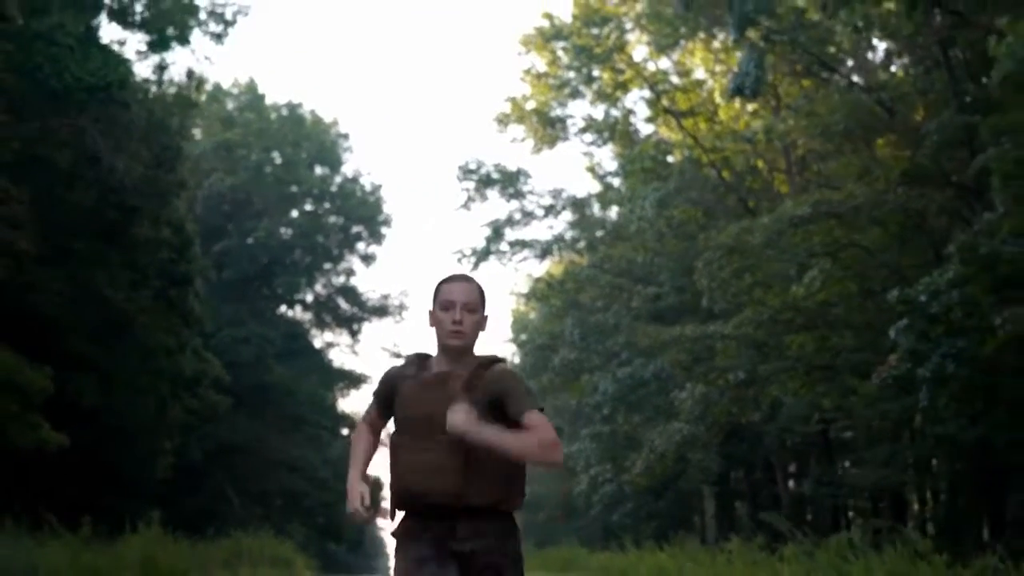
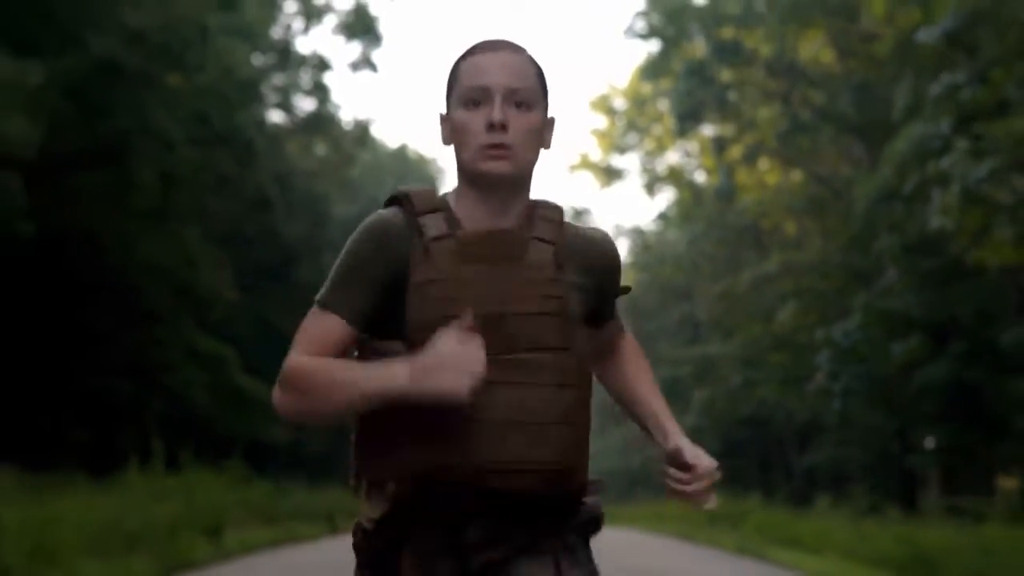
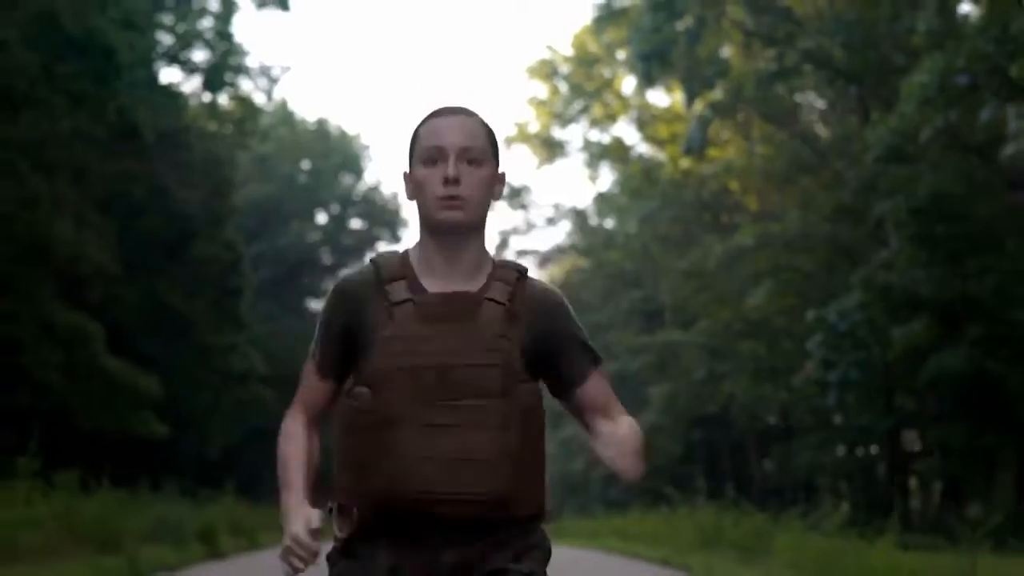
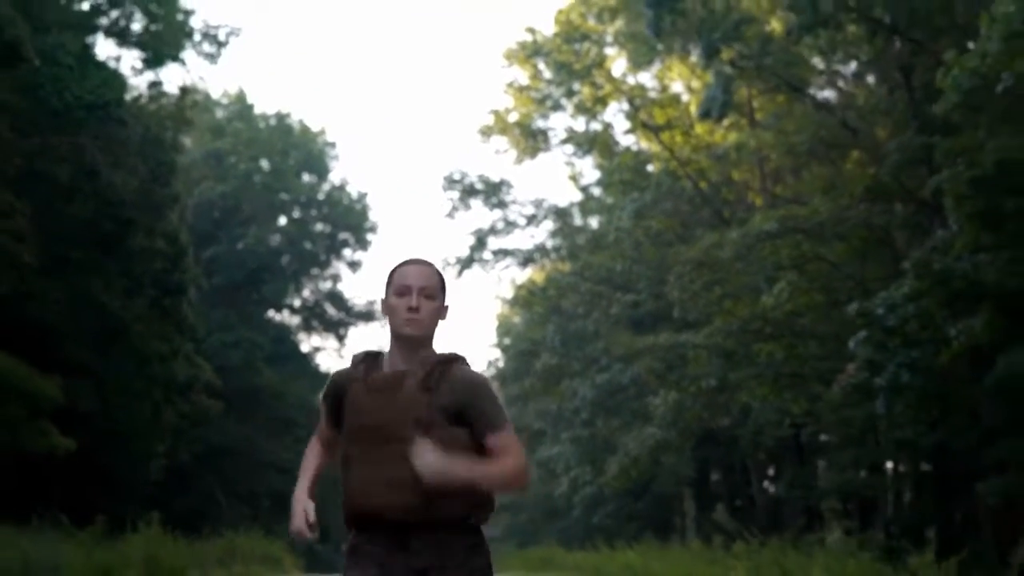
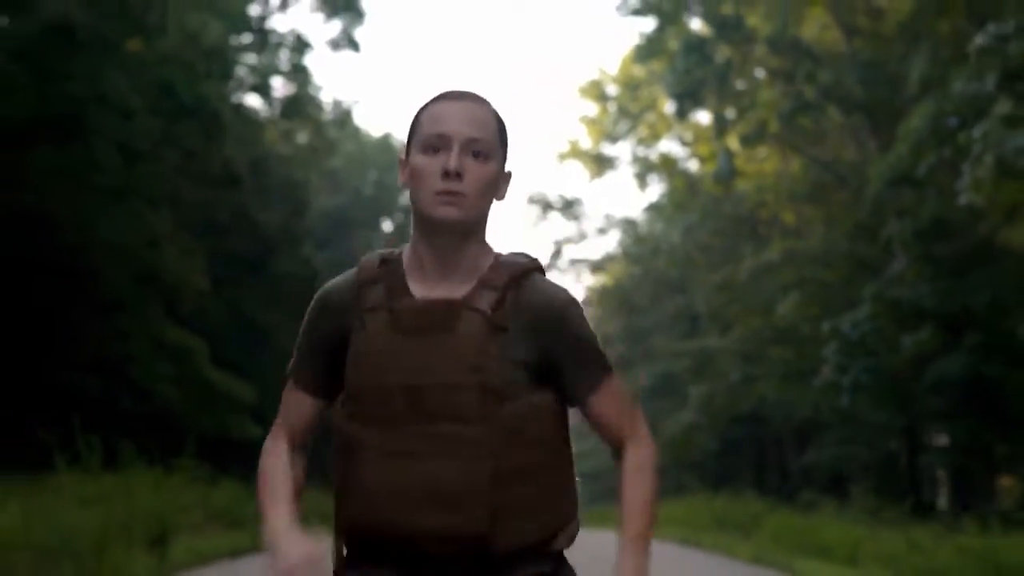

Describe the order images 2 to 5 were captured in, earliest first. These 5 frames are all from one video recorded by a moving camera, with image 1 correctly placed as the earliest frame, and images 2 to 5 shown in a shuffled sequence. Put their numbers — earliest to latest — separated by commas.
4, 3, 5, 2
